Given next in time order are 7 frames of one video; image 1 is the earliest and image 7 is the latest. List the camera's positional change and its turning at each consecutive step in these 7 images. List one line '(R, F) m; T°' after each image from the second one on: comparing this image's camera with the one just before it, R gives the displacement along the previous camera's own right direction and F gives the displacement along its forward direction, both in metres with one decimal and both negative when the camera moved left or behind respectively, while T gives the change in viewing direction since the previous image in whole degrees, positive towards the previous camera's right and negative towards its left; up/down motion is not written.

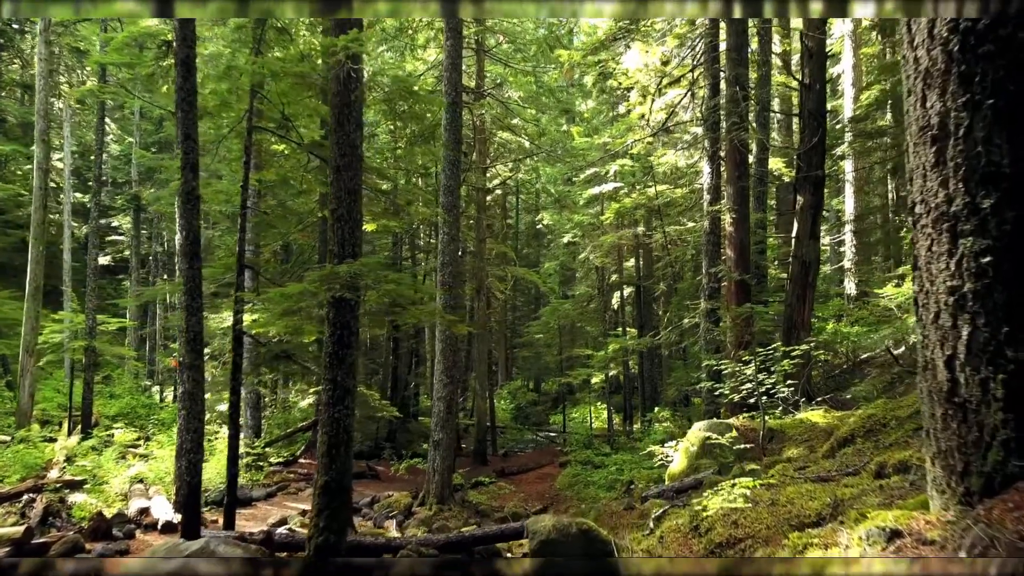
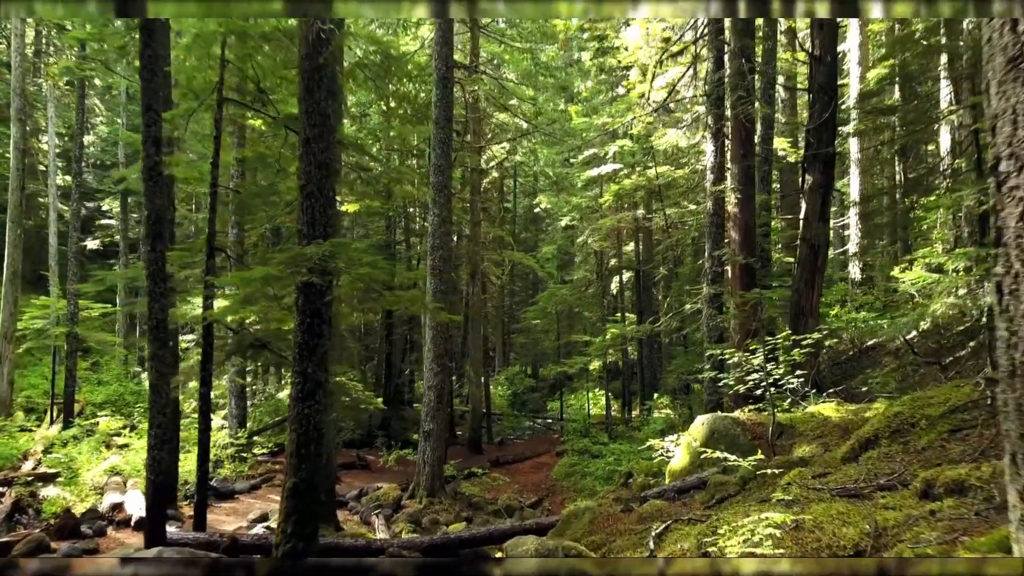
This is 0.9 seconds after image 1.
(+0.1, +0.5) m; 0°
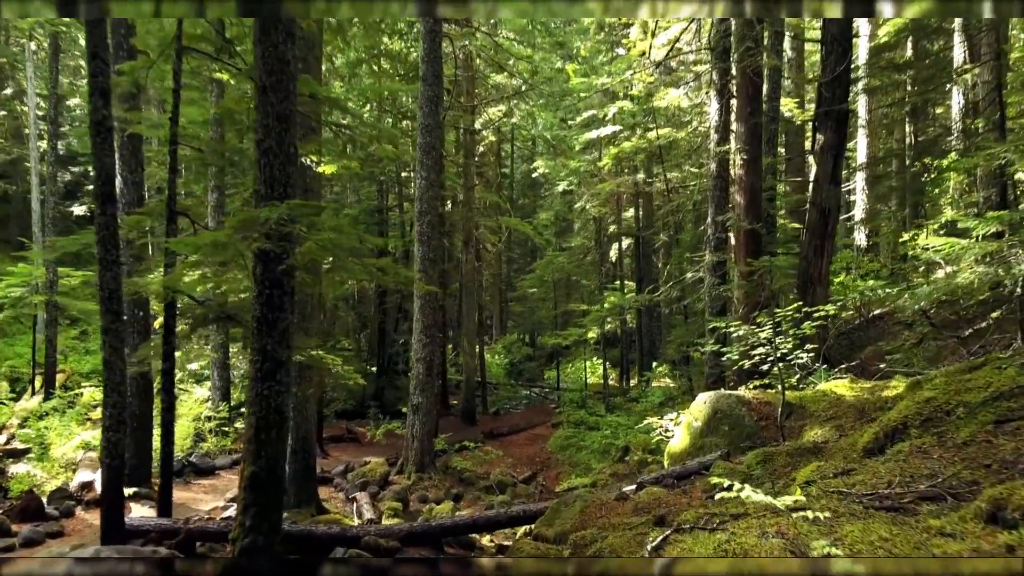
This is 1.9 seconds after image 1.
(+0.1, +0.5) m; 0°
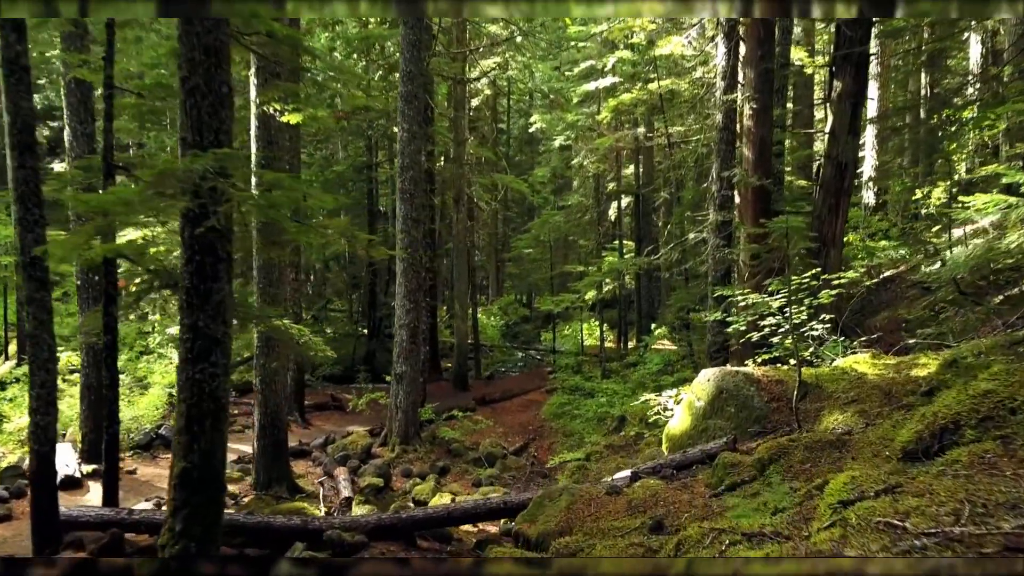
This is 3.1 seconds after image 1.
(+0.1, +0.6) m; 0°
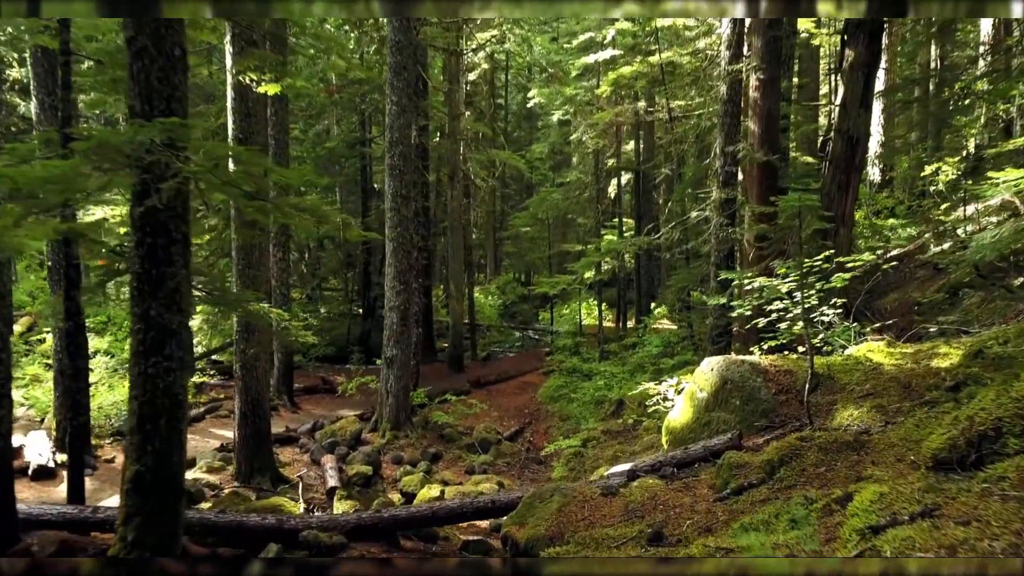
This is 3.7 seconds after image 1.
(+0.1, +0.4) m; 0°
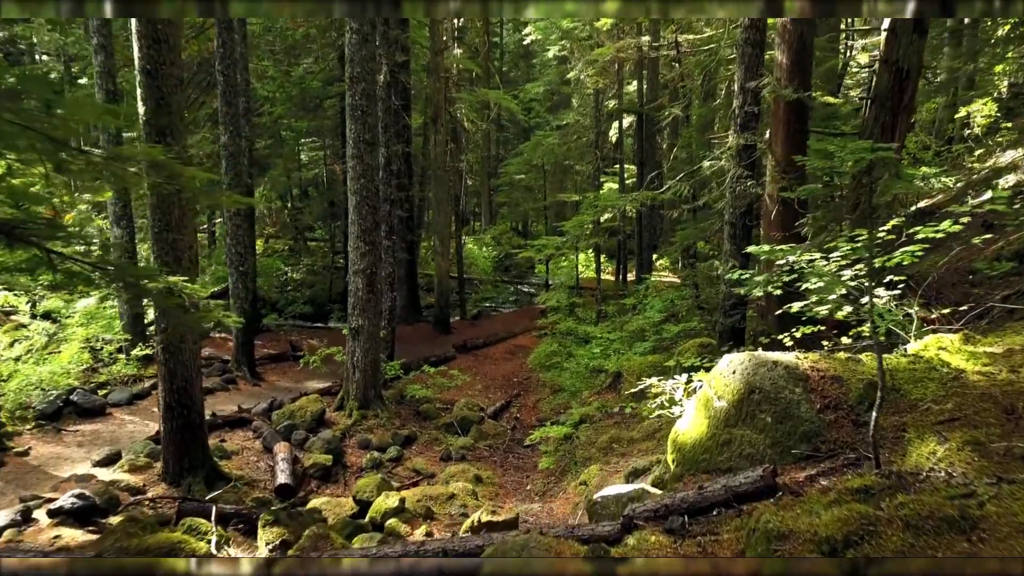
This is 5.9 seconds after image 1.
(+0.2, +1.1) m; 0°
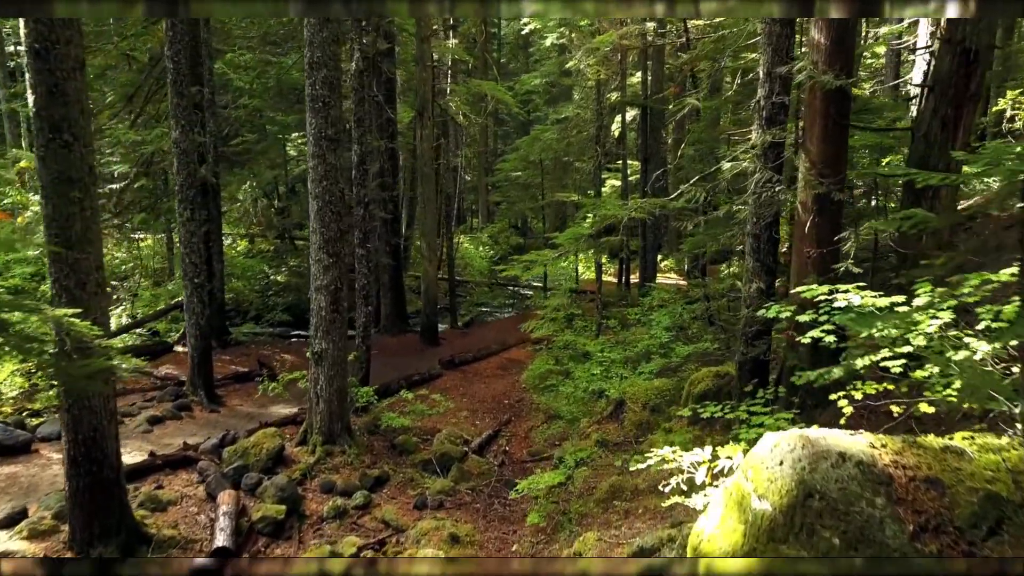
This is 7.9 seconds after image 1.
(+0.1, +1.0) m; 0°
